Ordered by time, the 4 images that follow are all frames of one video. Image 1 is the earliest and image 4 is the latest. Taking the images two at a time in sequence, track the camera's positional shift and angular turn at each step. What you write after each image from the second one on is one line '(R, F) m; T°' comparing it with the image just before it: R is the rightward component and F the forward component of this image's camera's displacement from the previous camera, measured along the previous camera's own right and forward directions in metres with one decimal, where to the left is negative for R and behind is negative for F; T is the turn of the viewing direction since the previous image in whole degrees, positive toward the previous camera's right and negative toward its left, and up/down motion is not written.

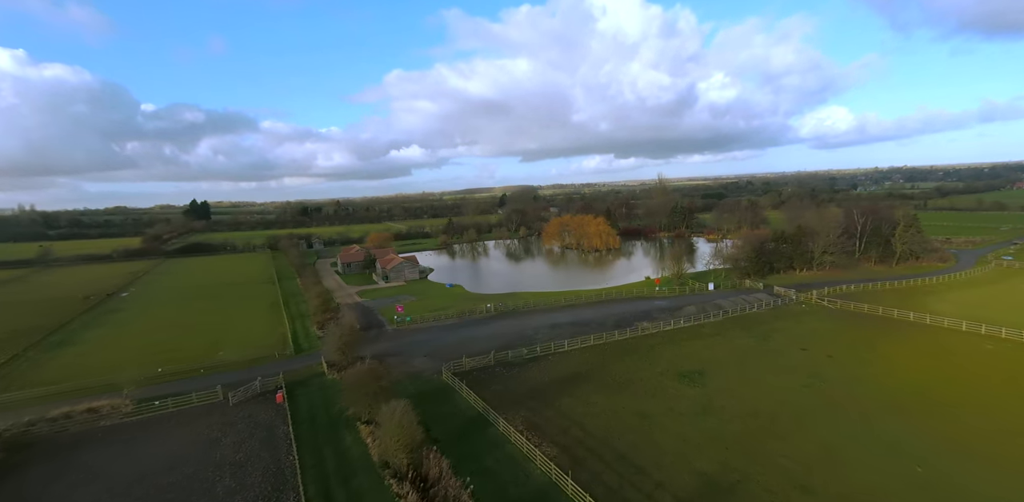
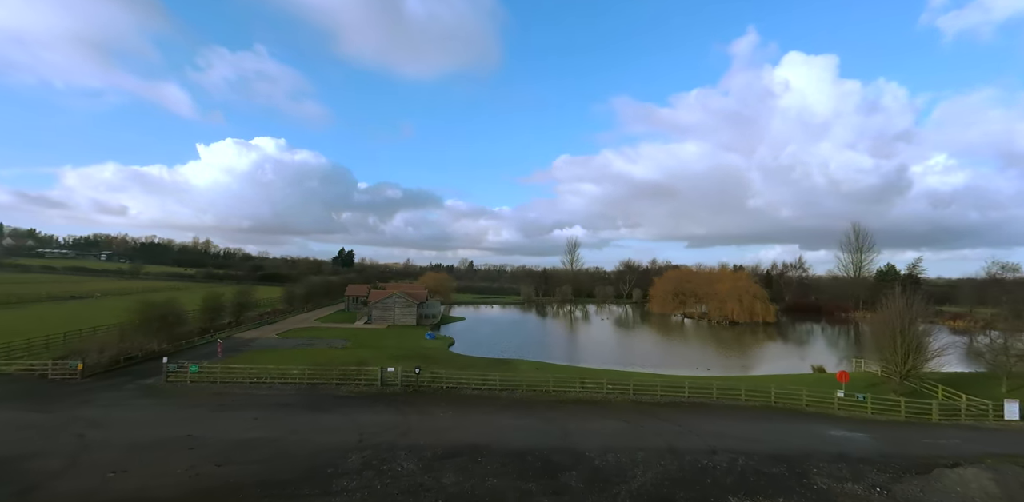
(+10.5, +36.0) m; -18°
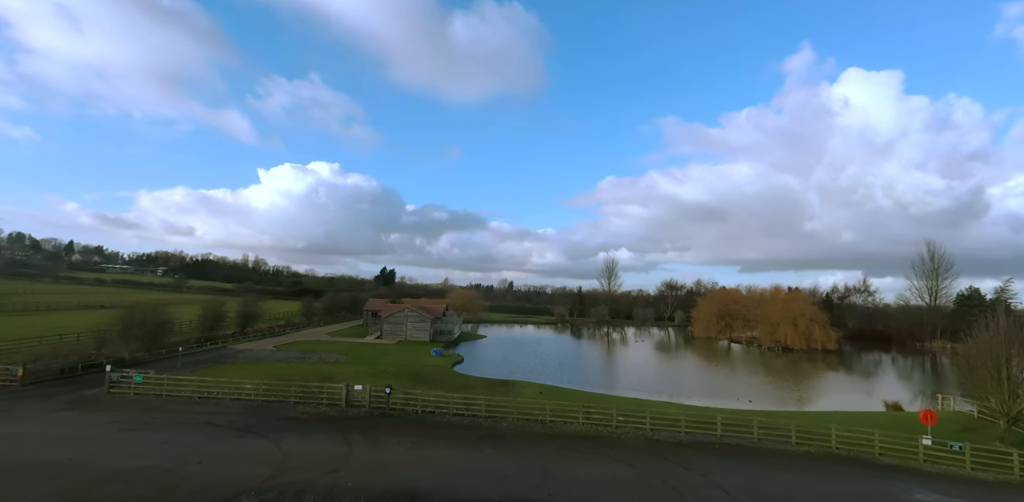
(+2.2, +4.3) m; -5°
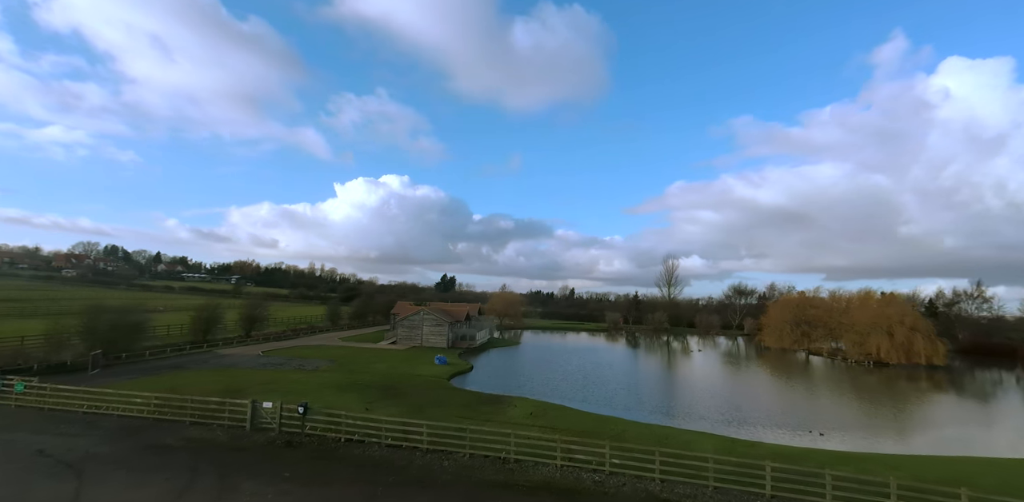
(+3.4, +6.3) m; -7°
